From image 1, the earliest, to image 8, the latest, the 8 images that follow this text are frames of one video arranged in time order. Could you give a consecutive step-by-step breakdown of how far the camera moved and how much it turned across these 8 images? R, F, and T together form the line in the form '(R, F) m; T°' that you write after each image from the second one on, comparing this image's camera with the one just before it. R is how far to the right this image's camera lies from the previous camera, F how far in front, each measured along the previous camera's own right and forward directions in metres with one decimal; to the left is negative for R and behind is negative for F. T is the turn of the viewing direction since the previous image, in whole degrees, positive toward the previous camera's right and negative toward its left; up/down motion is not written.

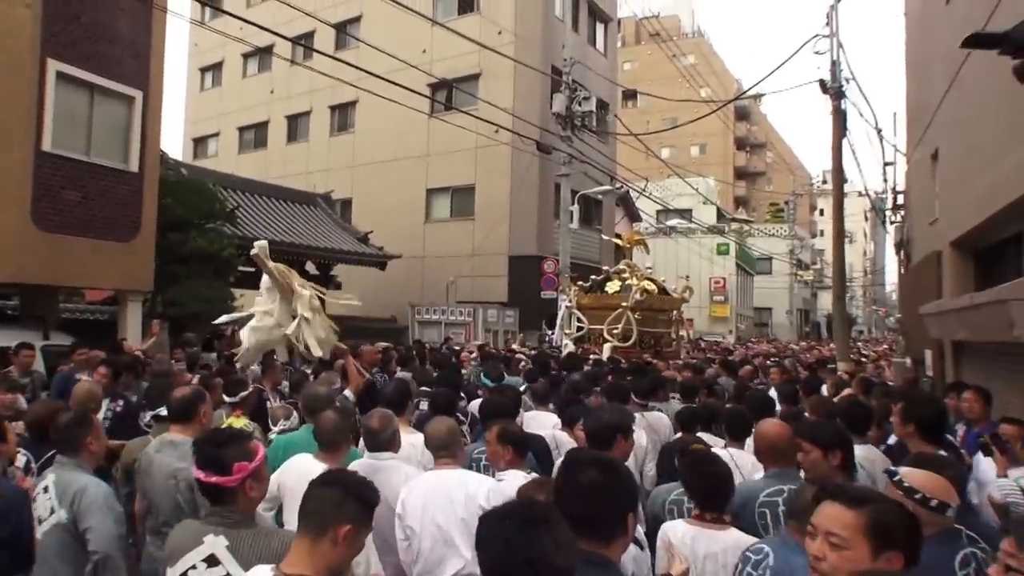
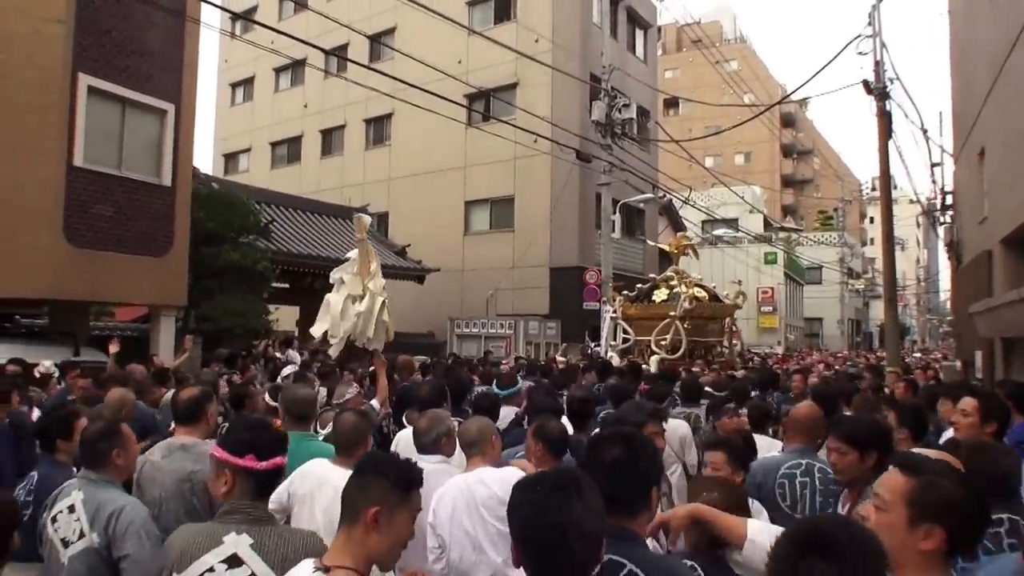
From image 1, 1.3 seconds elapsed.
(+0.1, +0.6) m; -3°
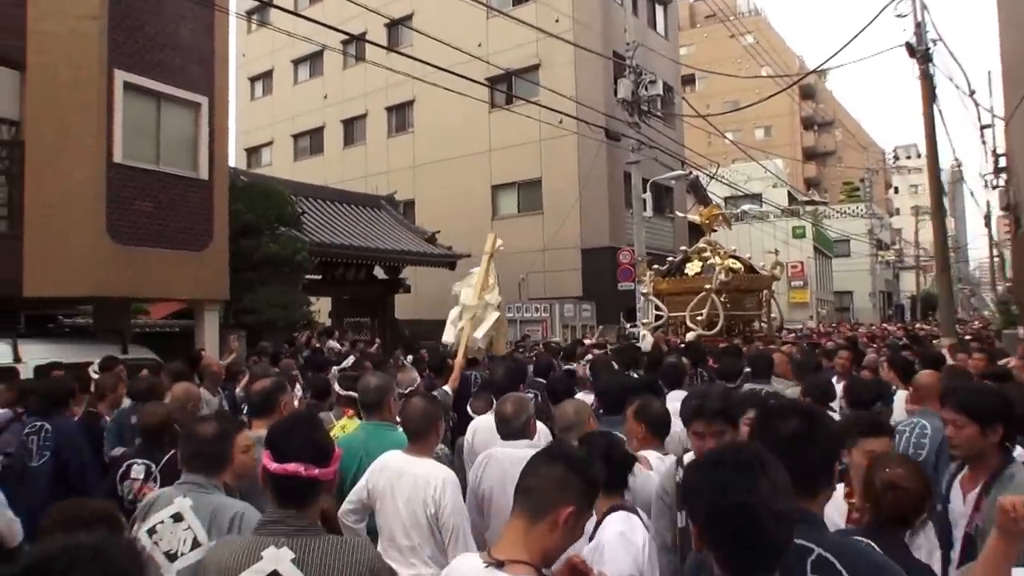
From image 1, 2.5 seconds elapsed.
(-0.5, +0.1) m; -1°
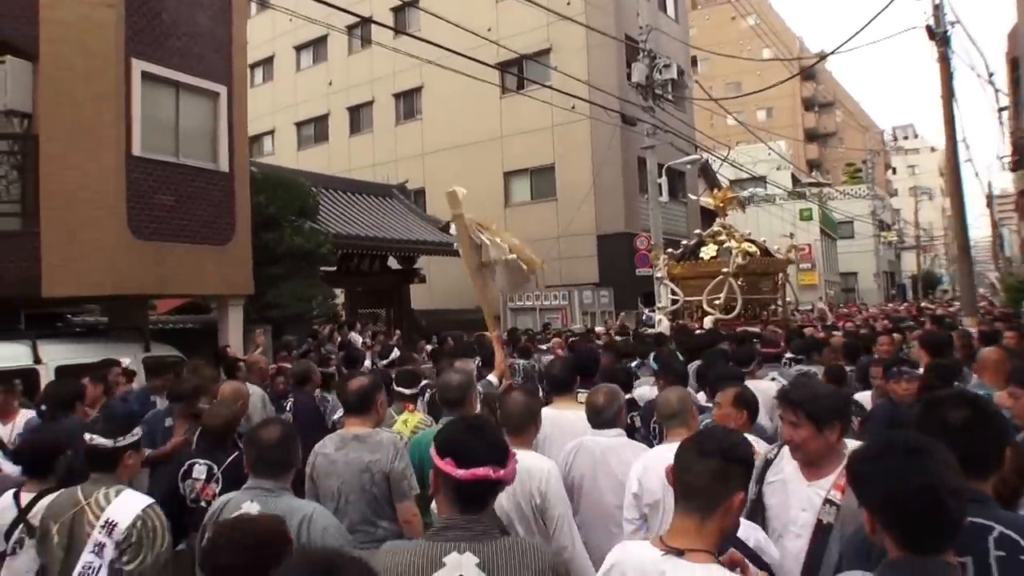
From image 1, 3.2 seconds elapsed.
(-0.7, +0.3) m; +1°
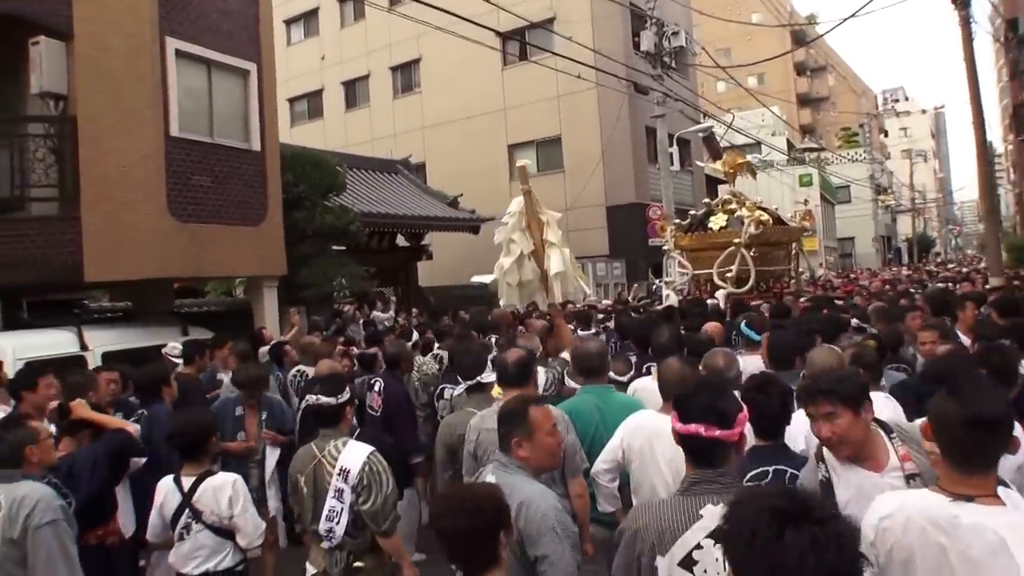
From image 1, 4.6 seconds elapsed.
(-1.0, 0.0) m; +2°
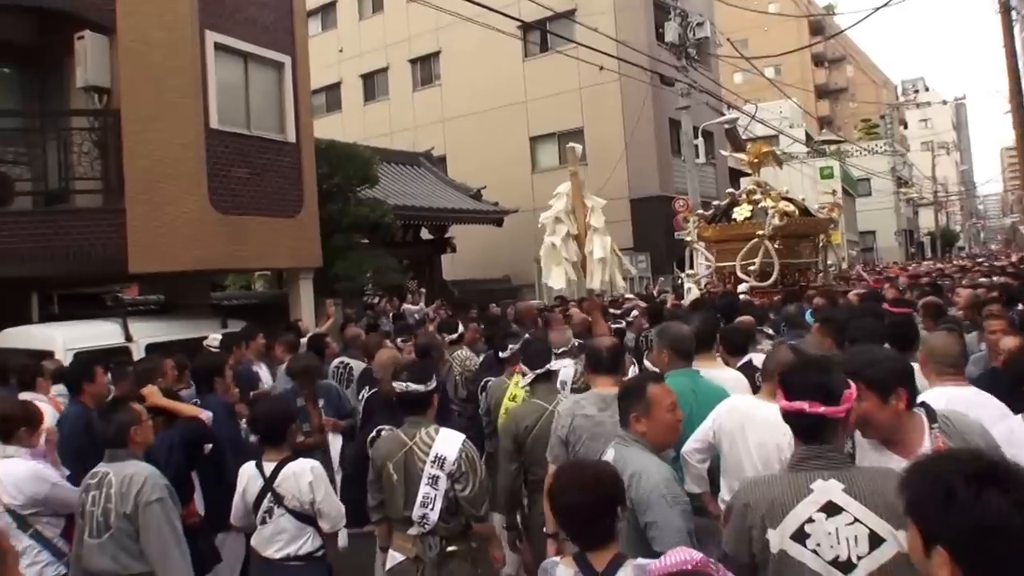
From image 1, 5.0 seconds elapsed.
(-0.4, 0.0) m; -1°
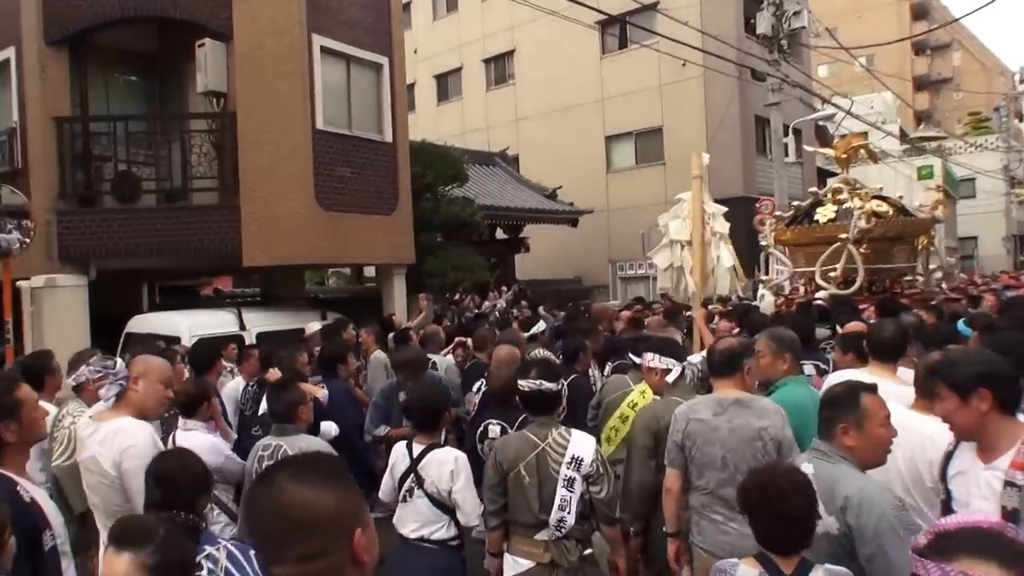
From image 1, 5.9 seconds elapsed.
(-0.4, -0.3) m; -5°
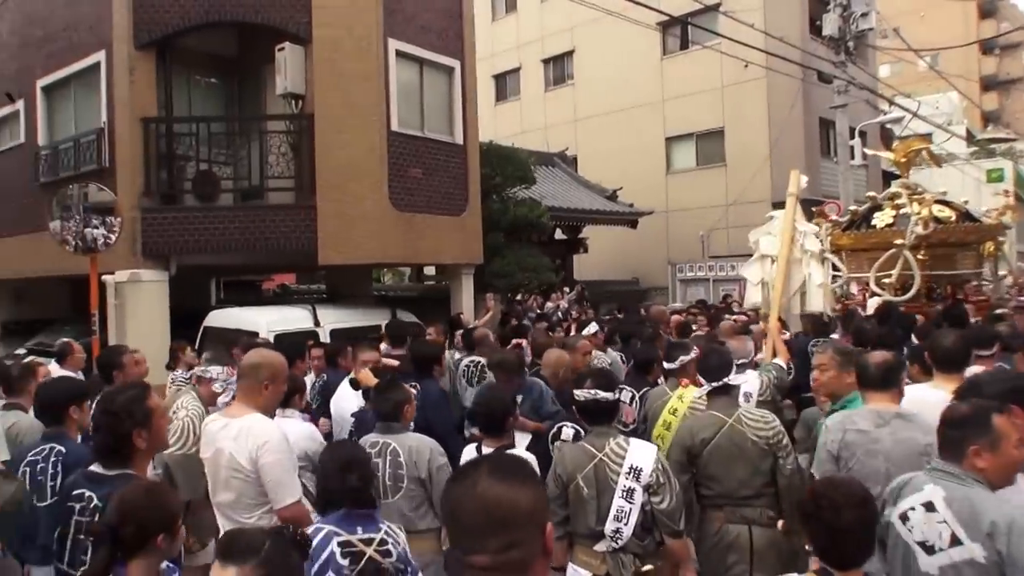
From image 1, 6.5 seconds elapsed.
(-0.3, 0.0) m; -4°
